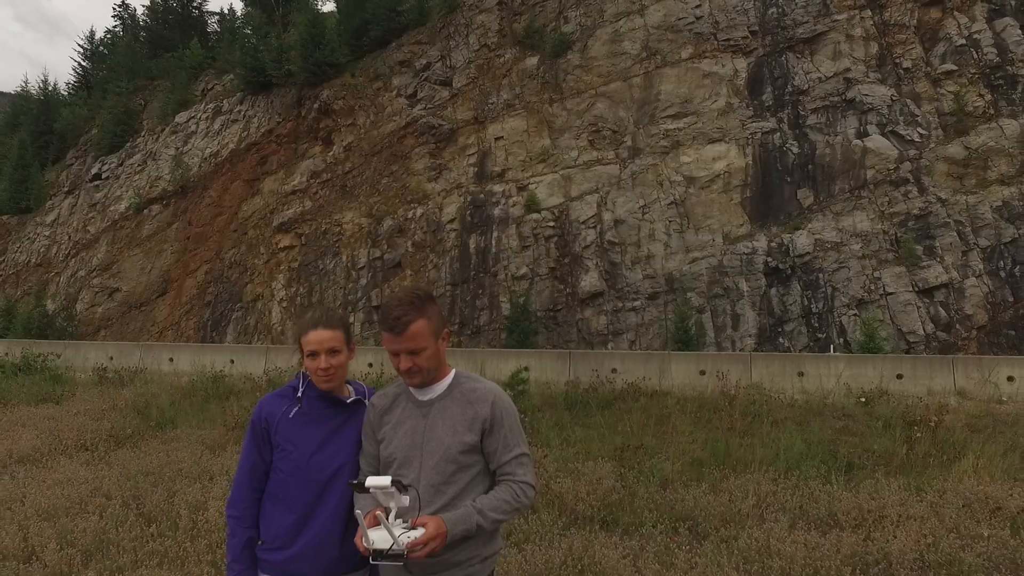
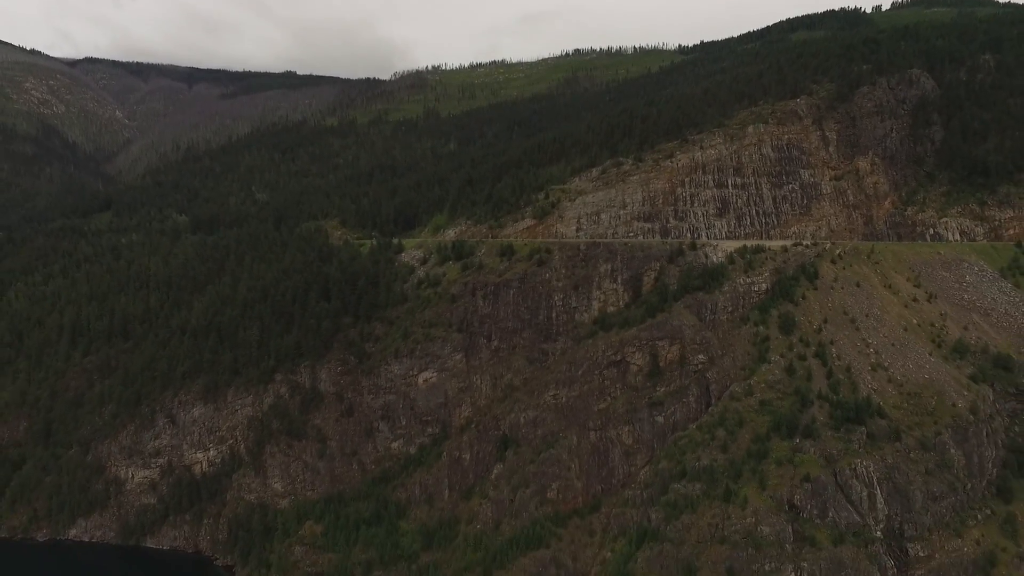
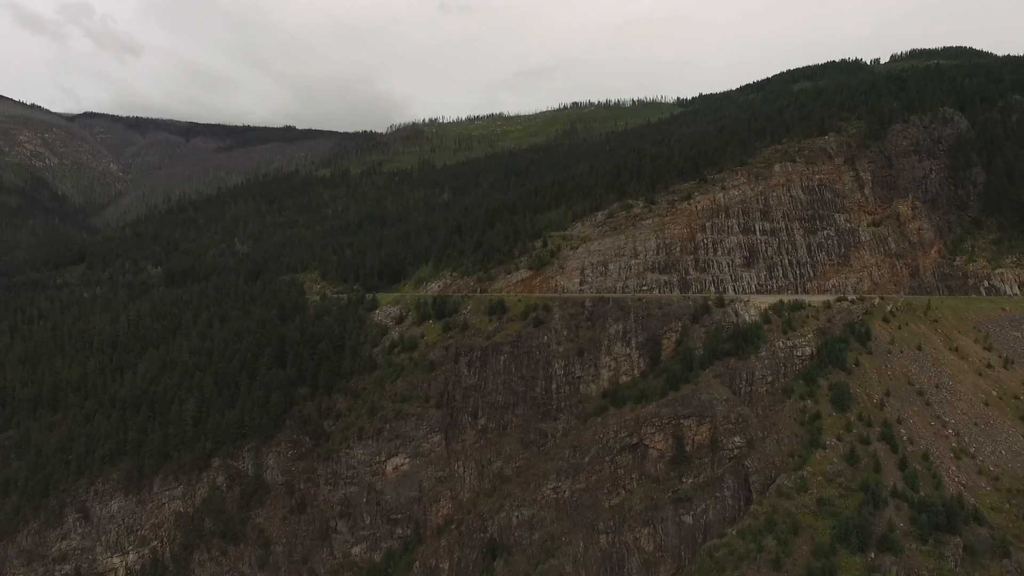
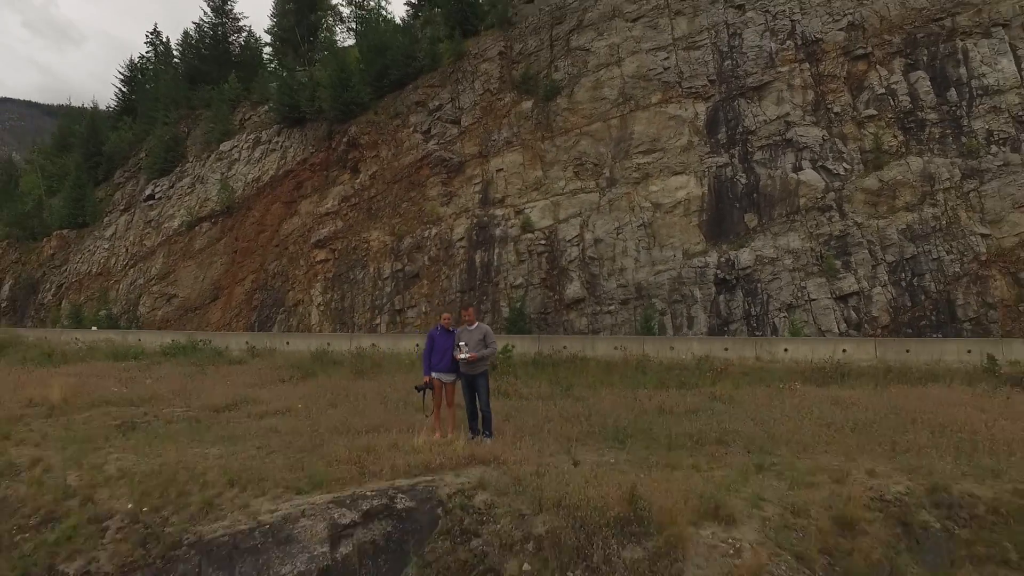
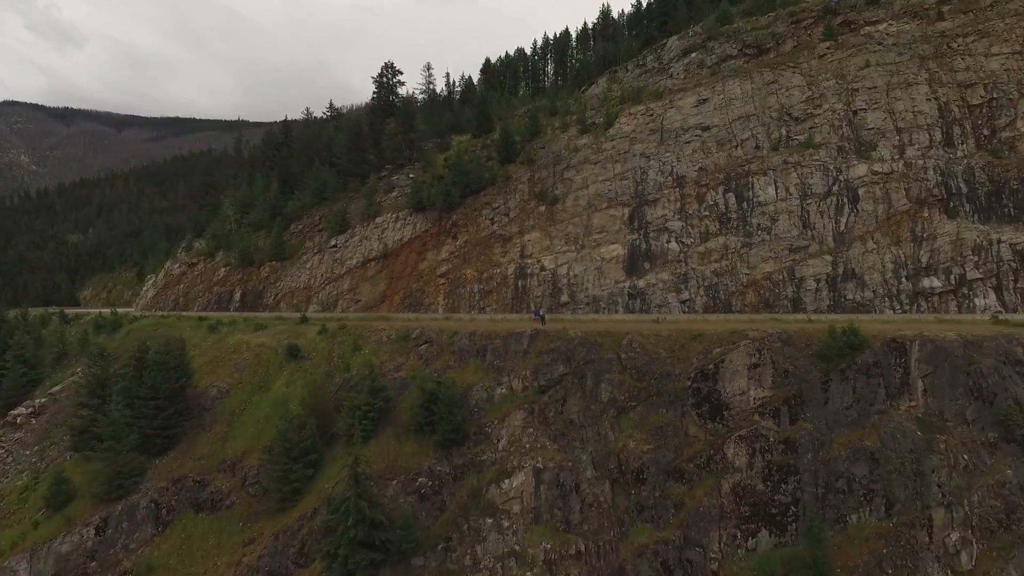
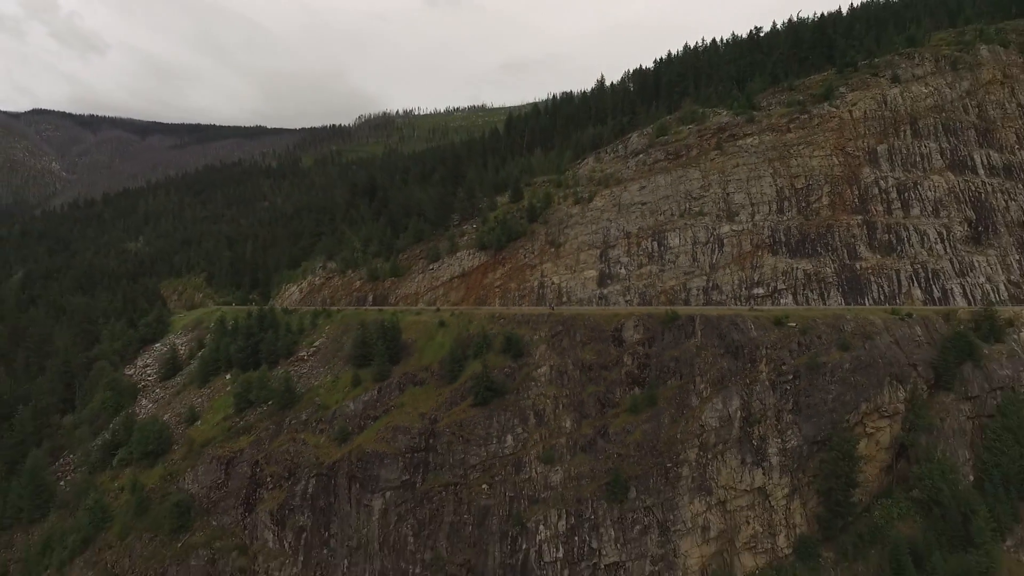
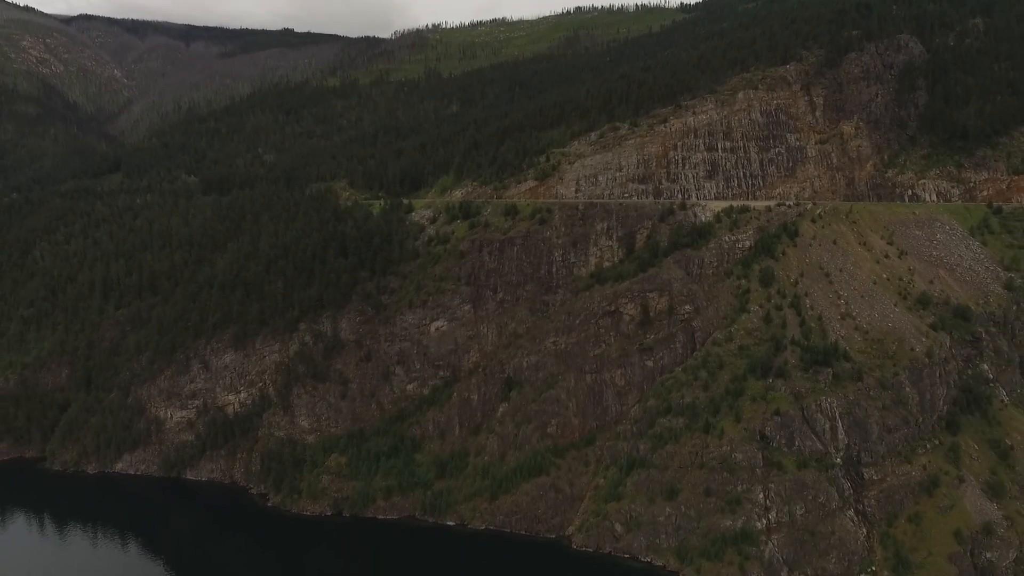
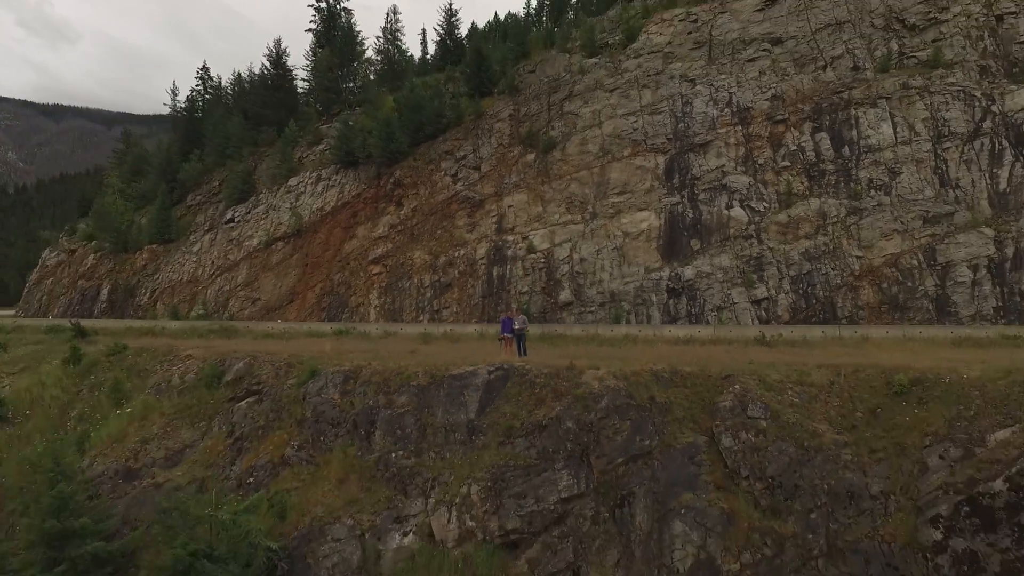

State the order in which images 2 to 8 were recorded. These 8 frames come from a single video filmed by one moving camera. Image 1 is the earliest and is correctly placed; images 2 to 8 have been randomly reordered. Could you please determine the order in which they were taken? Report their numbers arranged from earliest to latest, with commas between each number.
4, 8, 5, 6, 3, 2, 7
